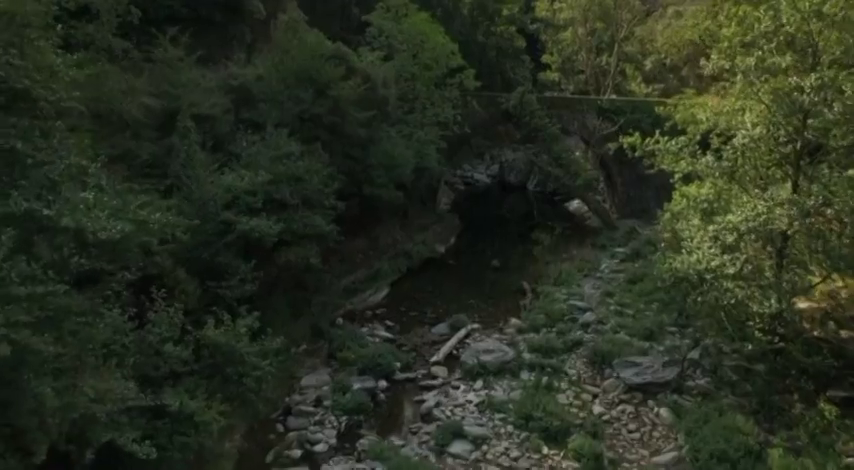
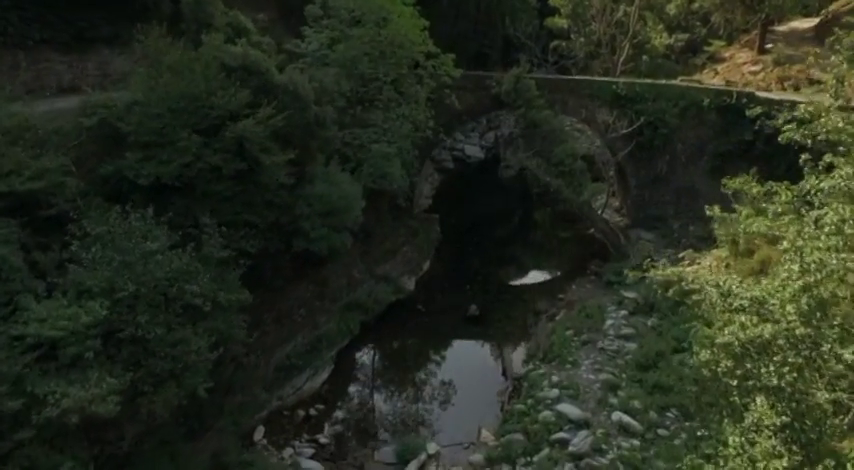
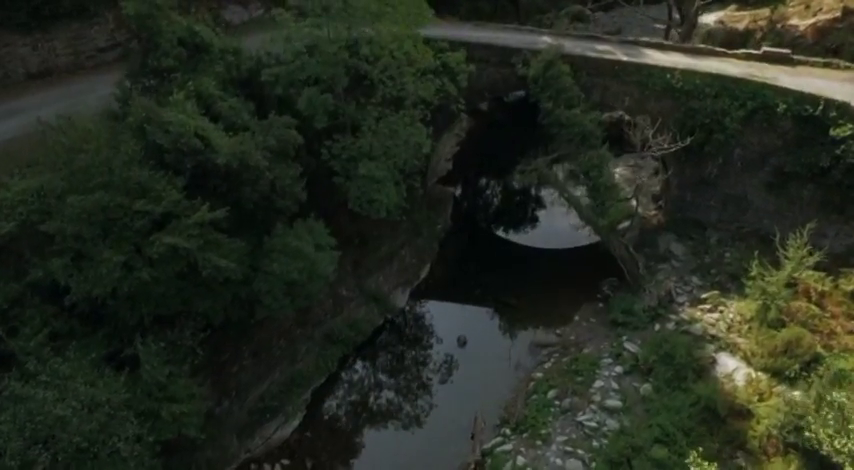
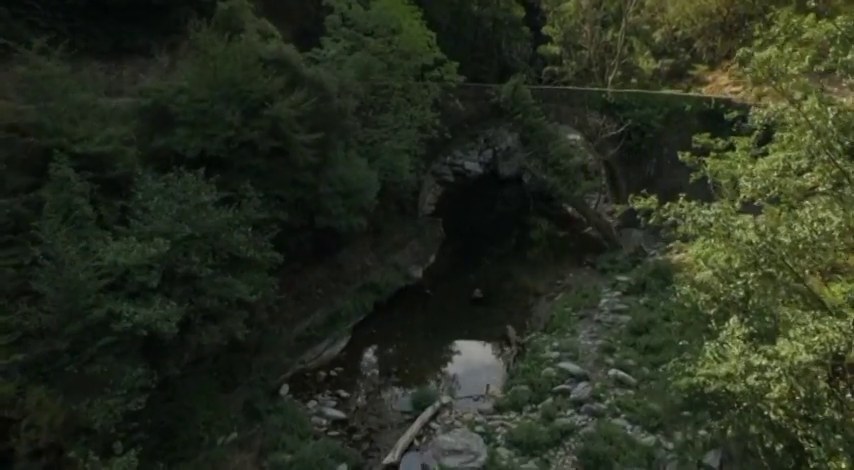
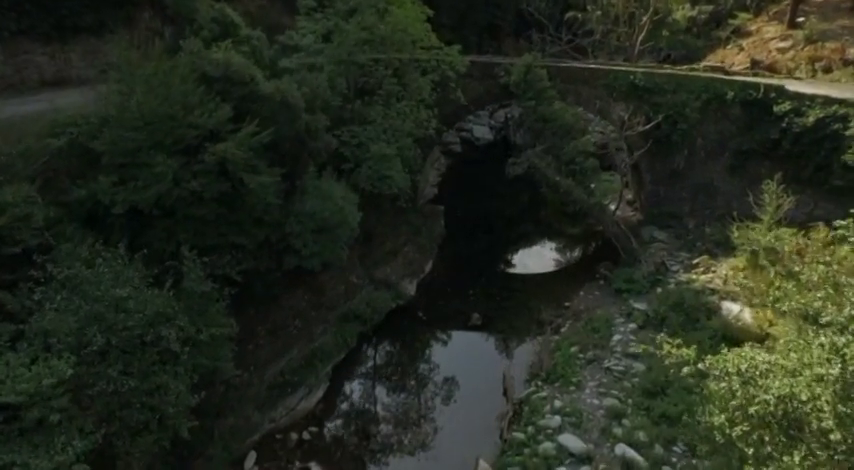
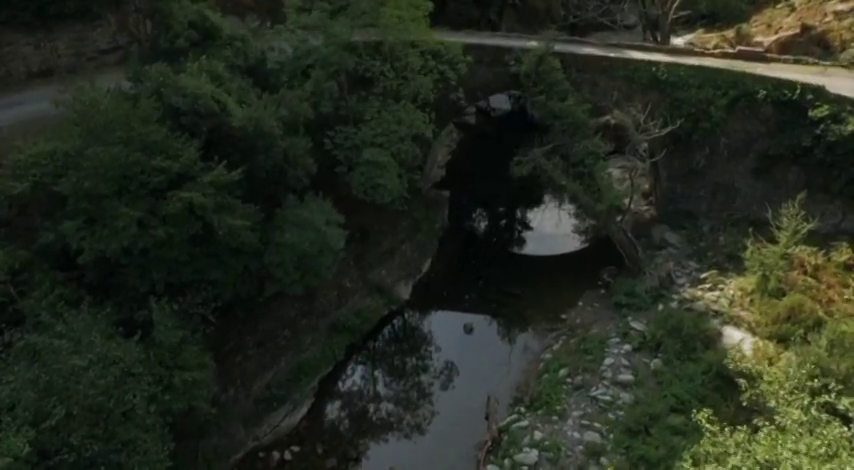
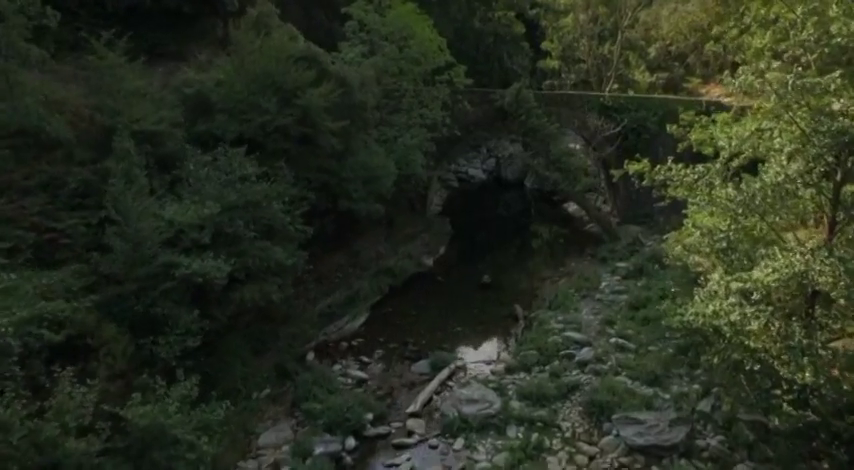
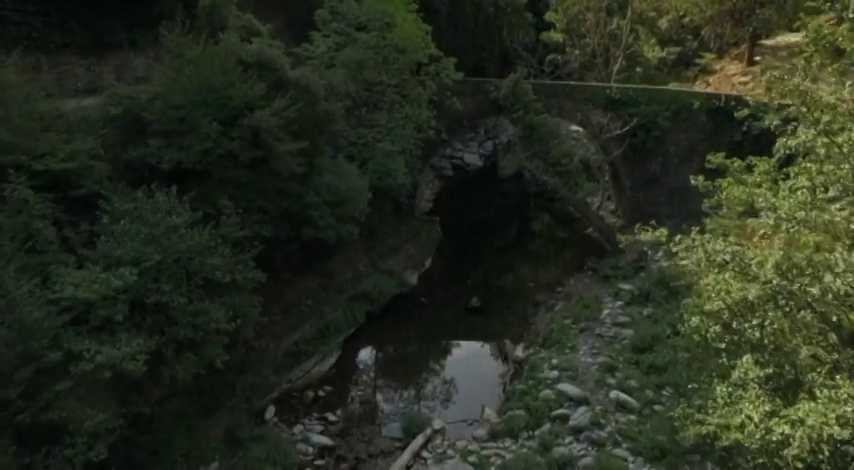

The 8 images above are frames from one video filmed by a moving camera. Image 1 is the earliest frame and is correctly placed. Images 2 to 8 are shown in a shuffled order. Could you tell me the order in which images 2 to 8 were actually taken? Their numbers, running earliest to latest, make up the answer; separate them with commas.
7, 4, 8, 2, 5, 6, 3
